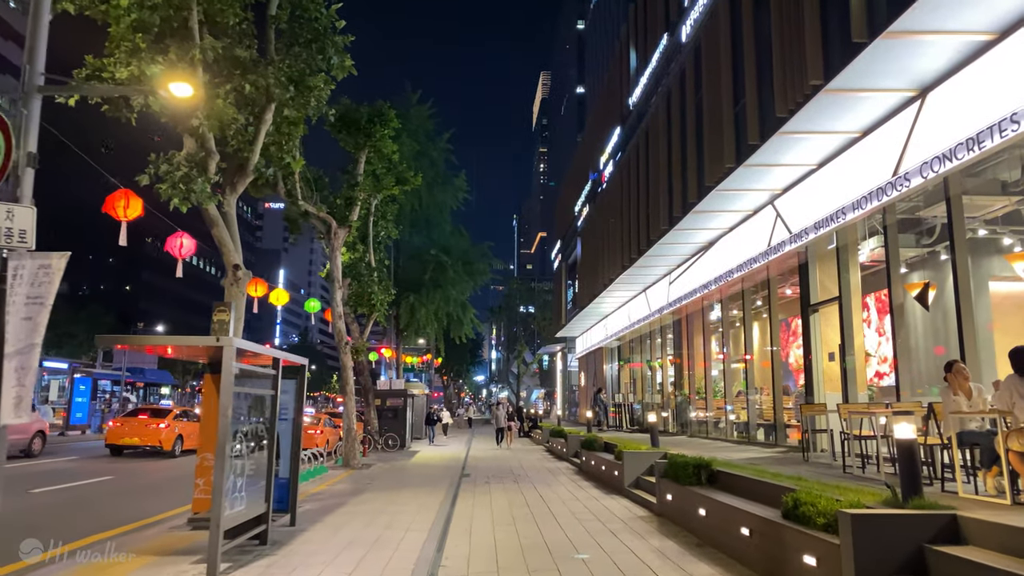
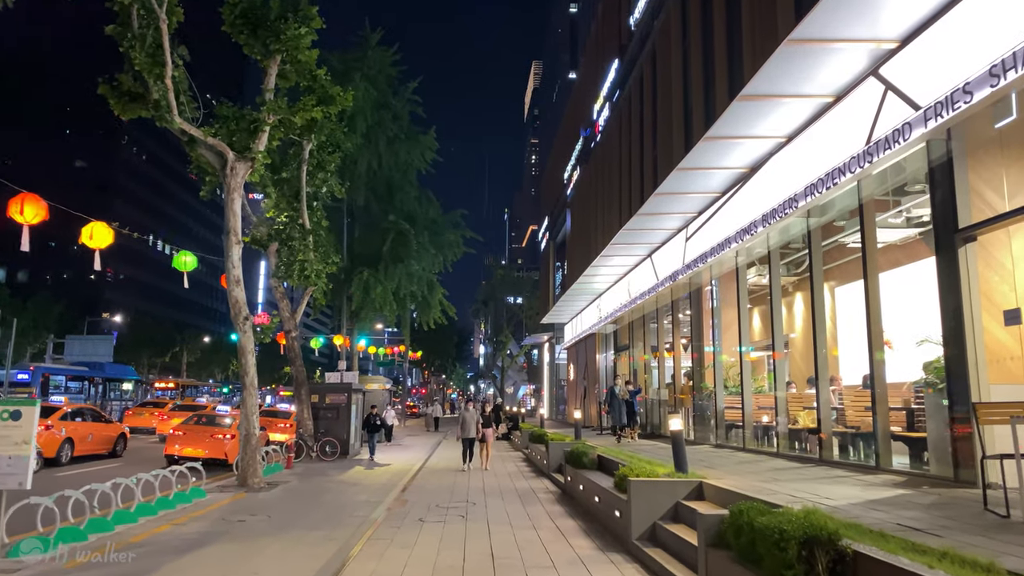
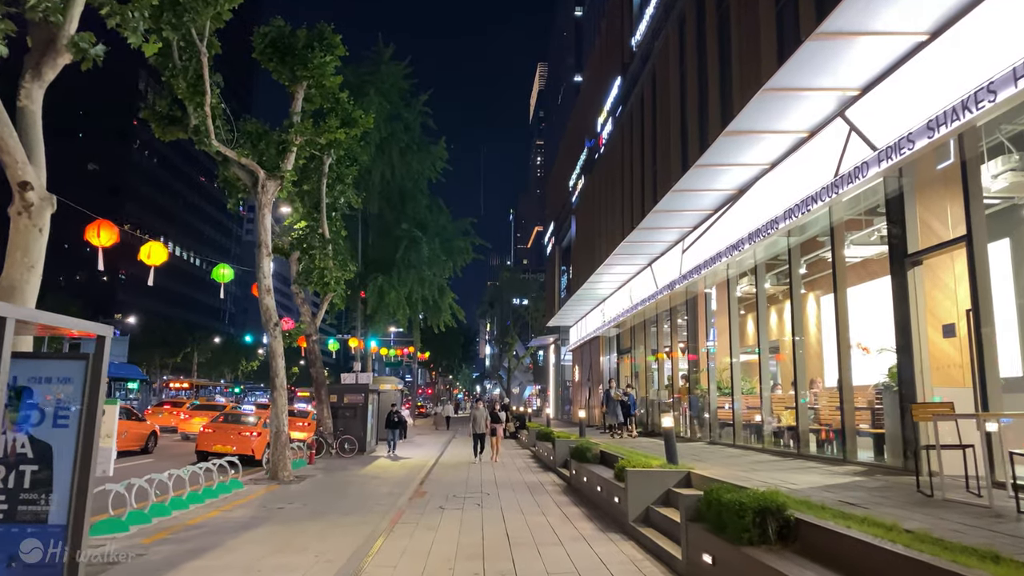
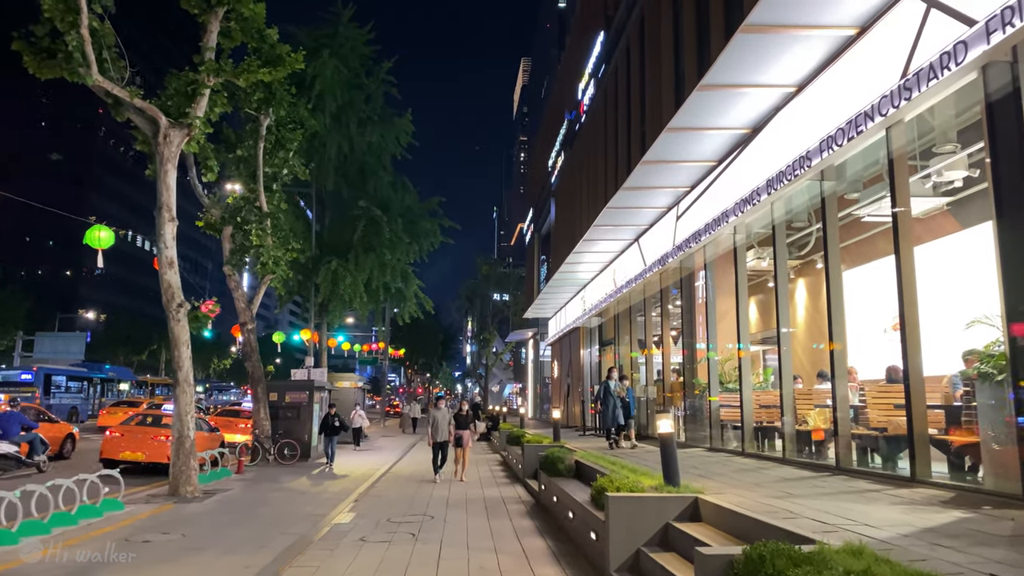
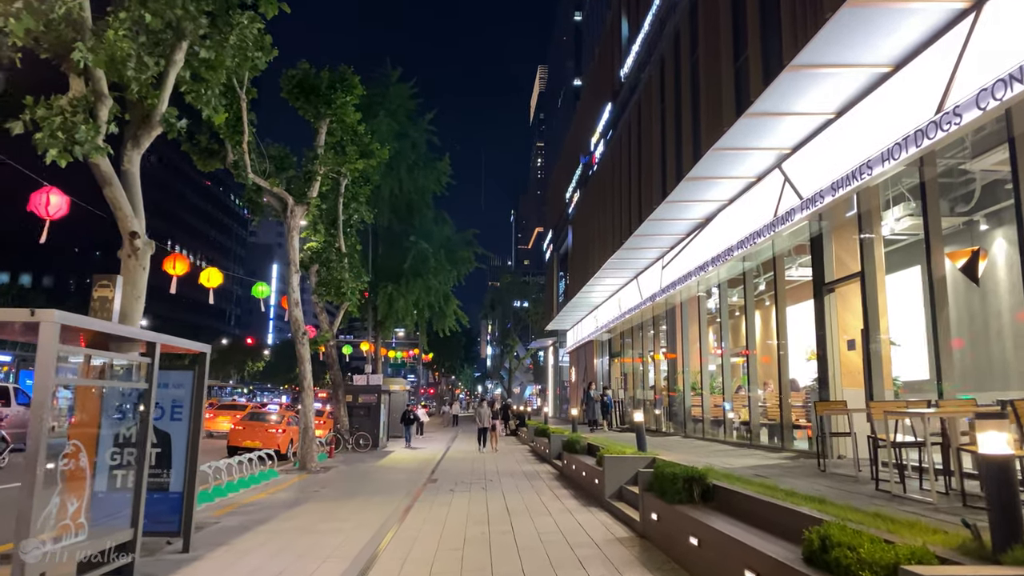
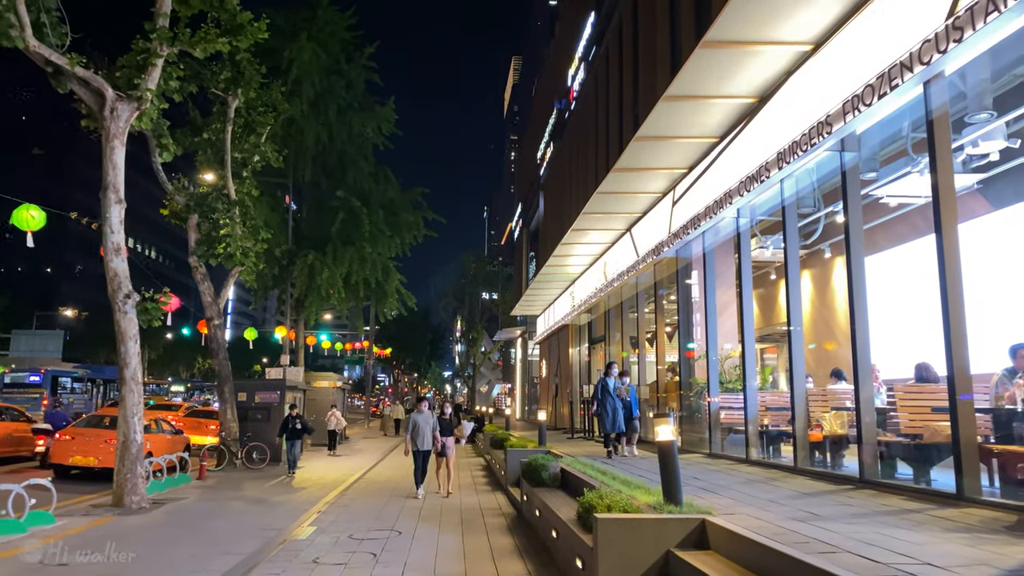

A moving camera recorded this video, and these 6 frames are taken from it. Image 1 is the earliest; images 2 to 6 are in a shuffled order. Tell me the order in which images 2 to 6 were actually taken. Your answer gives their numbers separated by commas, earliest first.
5, 3, 2, 4, 6
